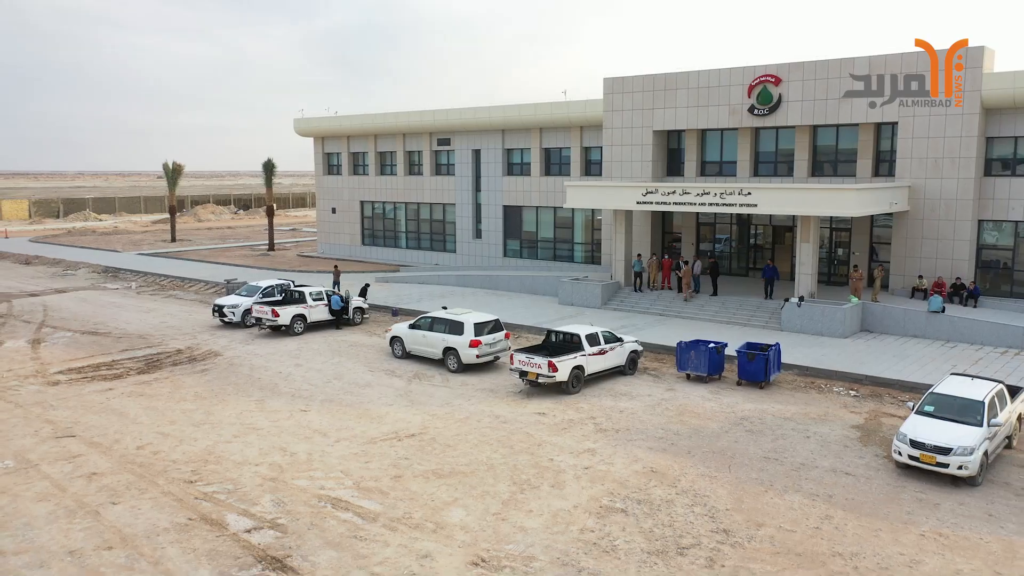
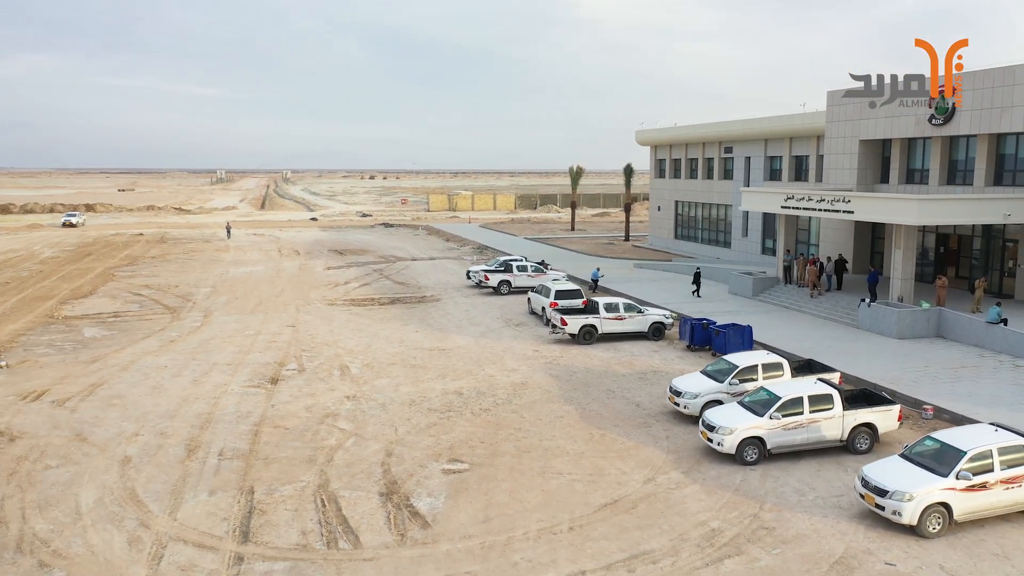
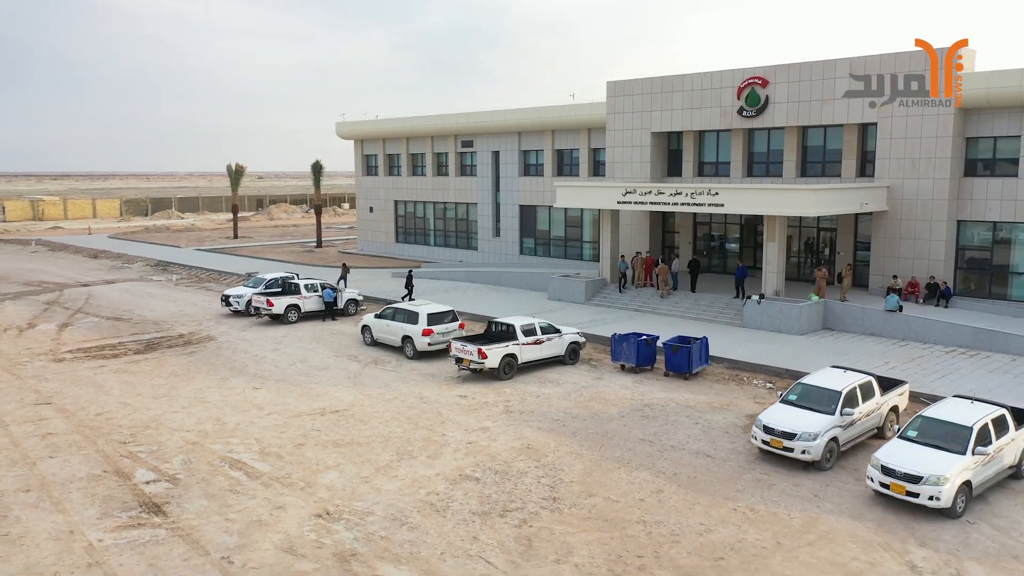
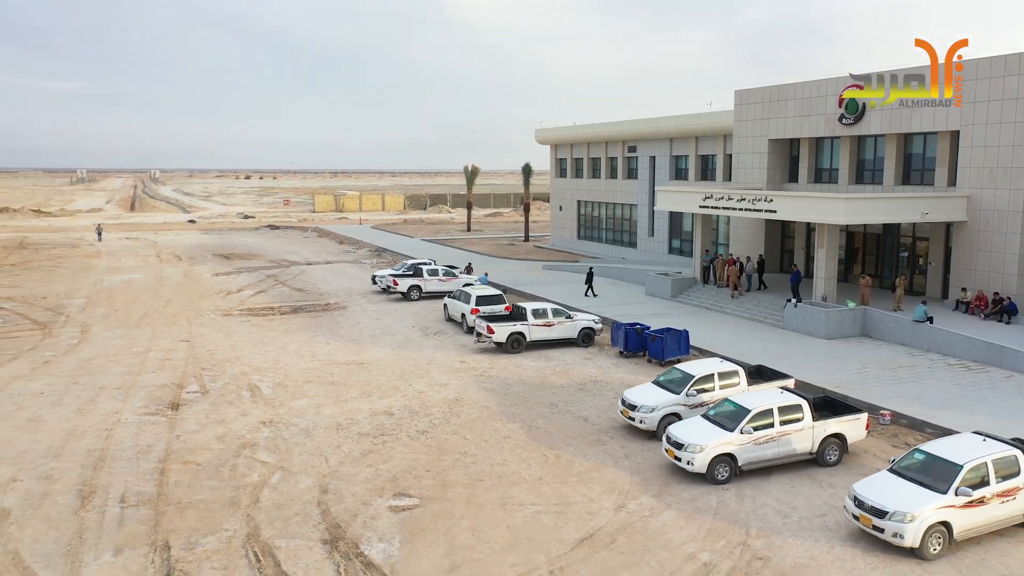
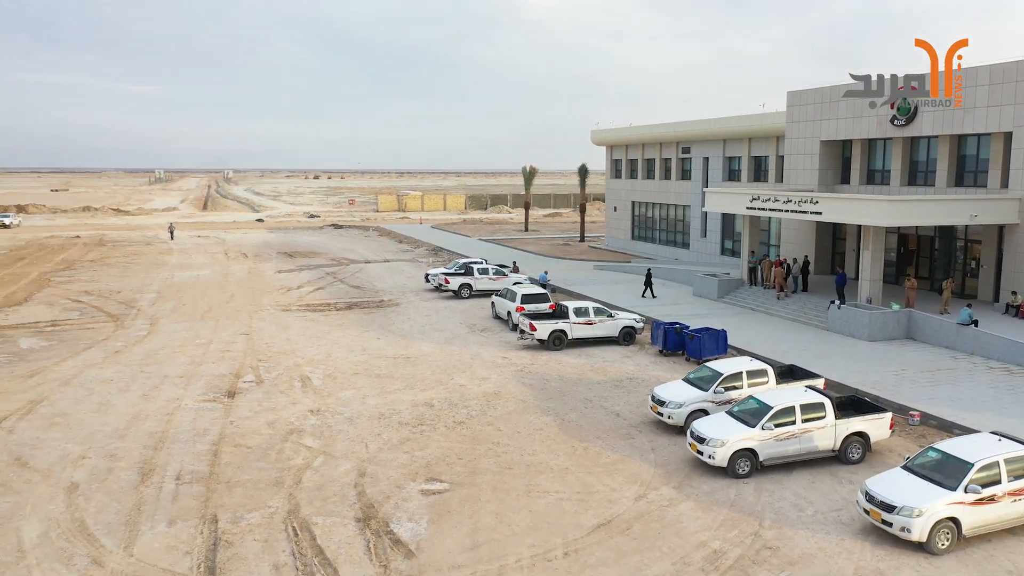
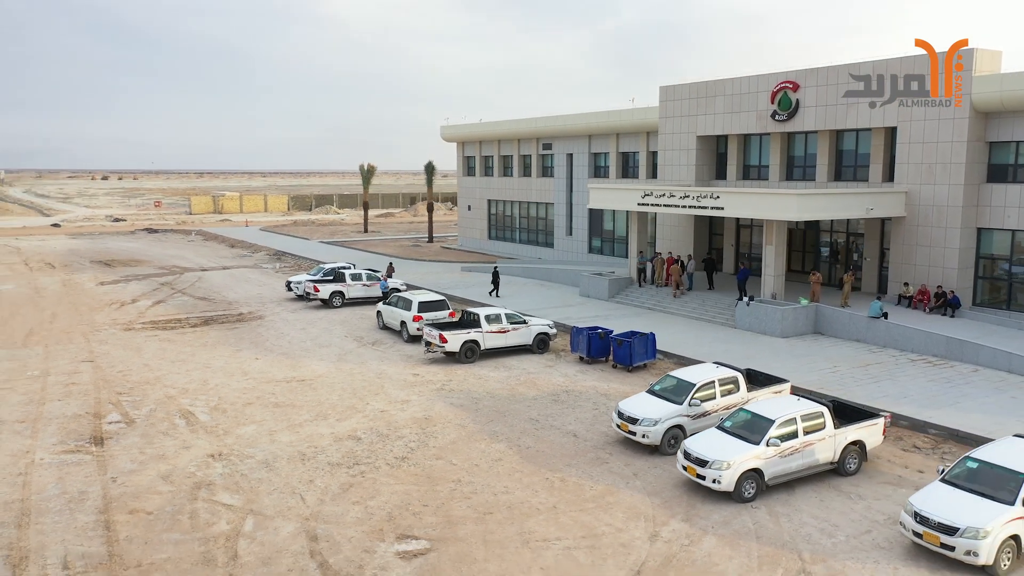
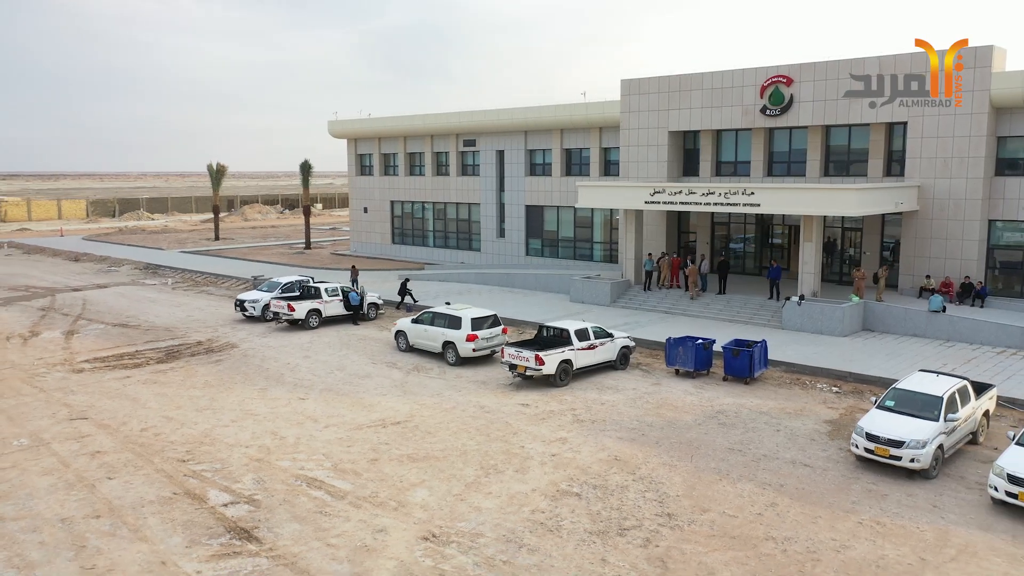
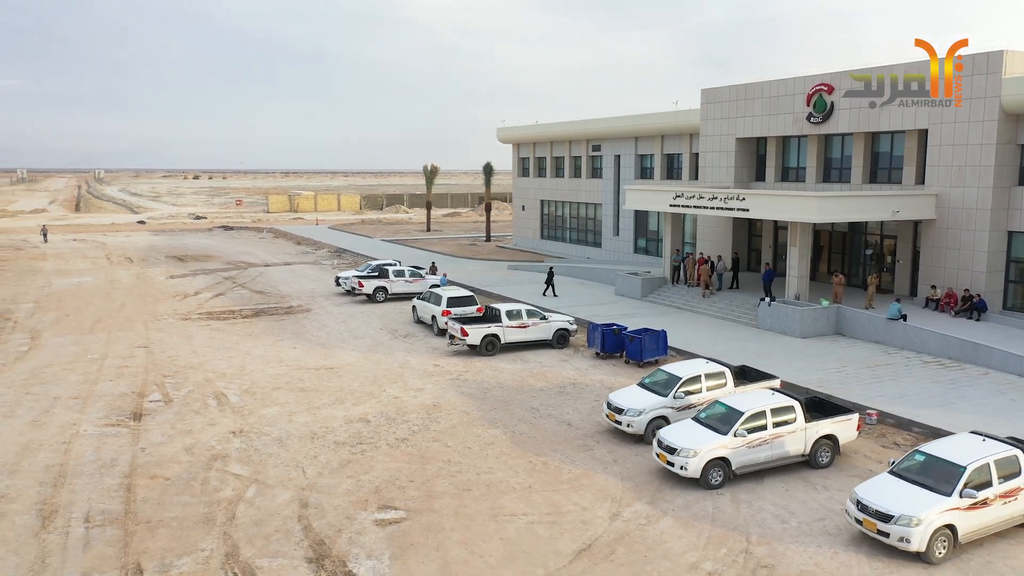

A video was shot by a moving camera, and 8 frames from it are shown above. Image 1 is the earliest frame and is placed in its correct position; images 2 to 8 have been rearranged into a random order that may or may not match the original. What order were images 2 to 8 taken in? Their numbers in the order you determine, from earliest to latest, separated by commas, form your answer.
7, 3, 6, 8, 4, 5, 2
